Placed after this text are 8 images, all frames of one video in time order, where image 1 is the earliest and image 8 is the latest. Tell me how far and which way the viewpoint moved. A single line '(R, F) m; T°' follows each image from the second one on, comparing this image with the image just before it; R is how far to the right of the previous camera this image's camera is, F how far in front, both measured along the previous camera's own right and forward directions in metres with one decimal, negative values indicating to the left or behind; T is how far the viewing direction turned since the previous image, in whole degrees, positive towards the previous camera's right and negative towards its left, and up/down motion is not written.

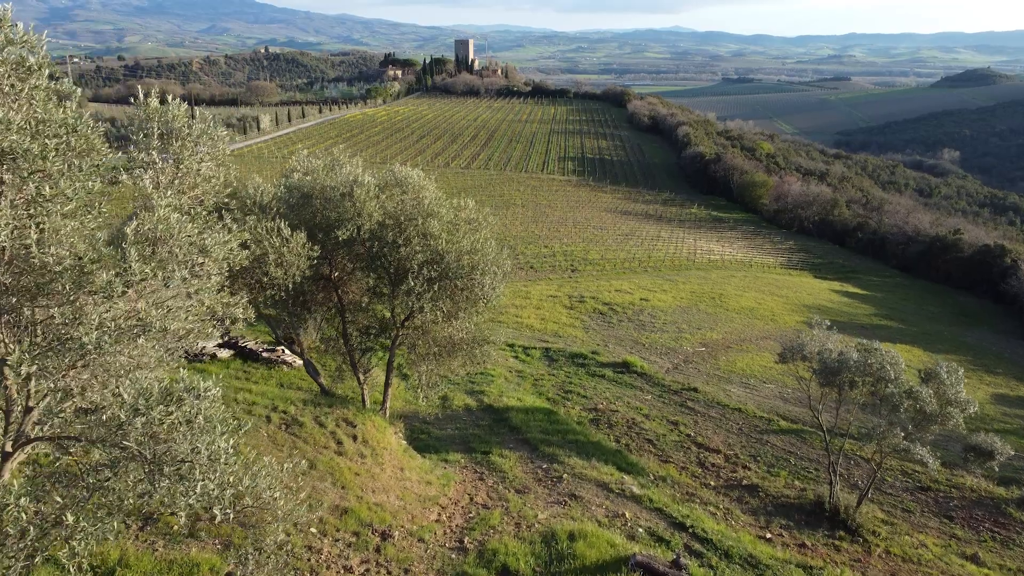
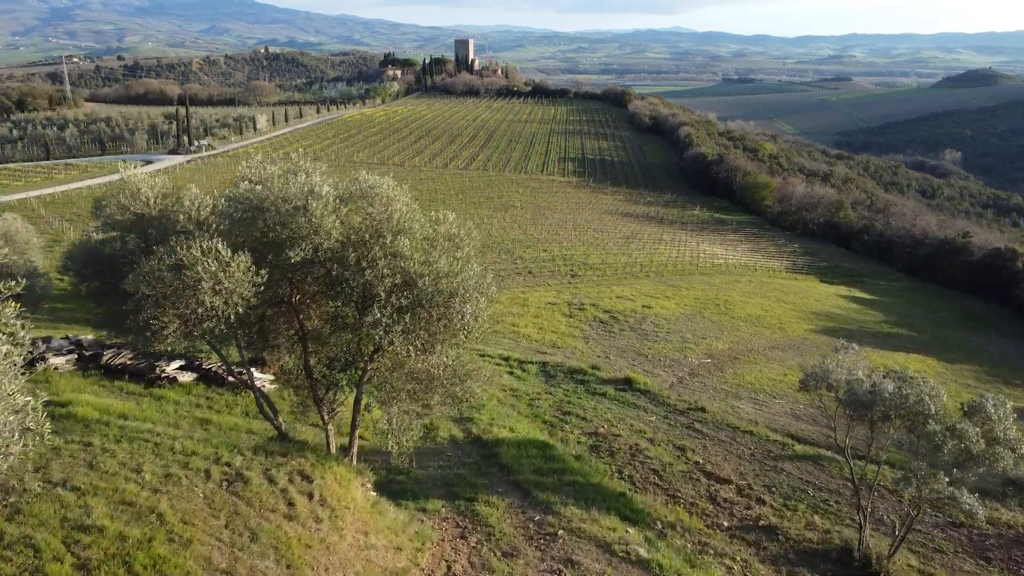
(+0.2, +1.3) m; 0°
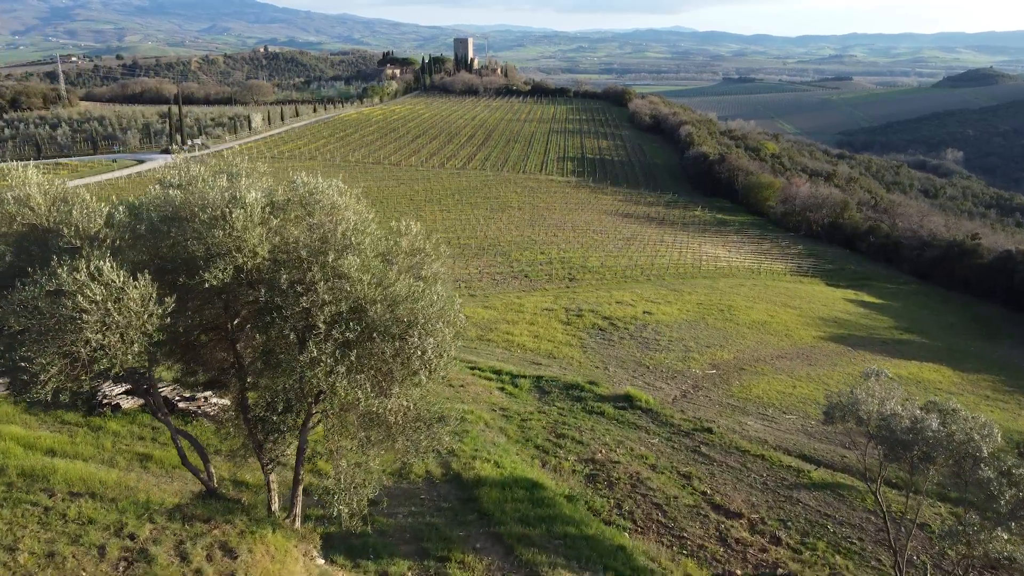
(+0.3, +1.4) m; 0°
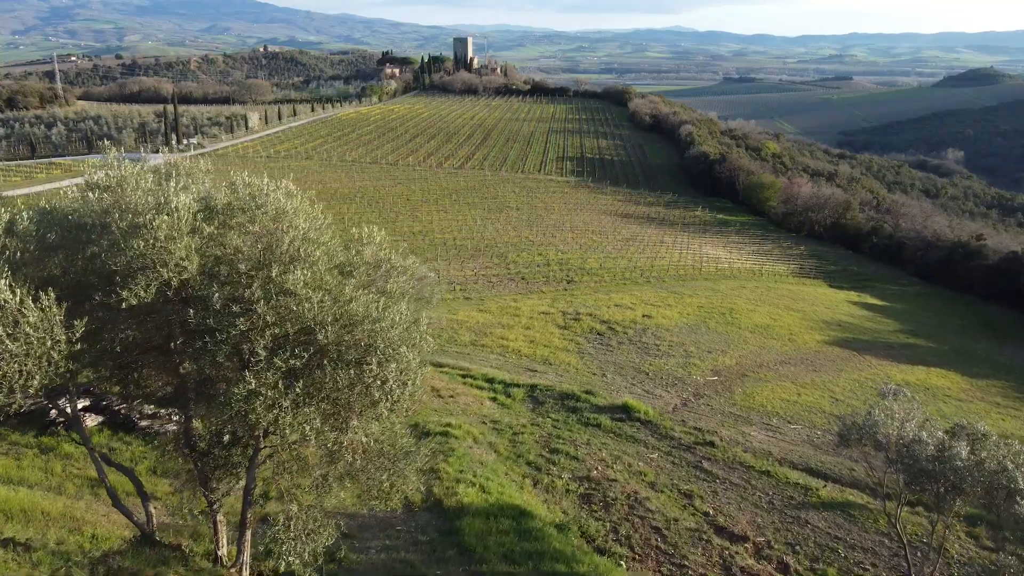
(+0.2, +0.8) m; 0°
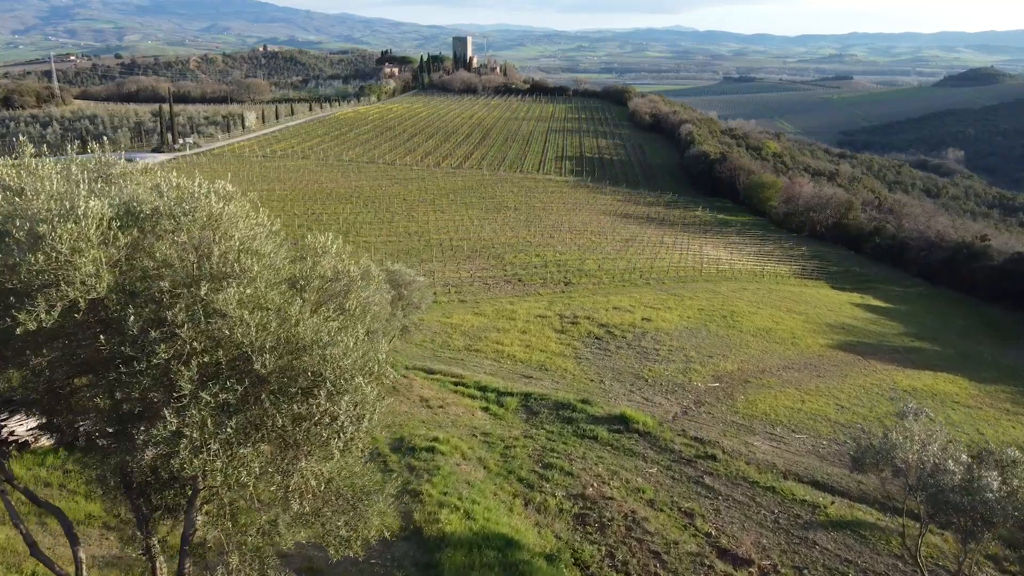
(+0.2, +0.7) m; 0°
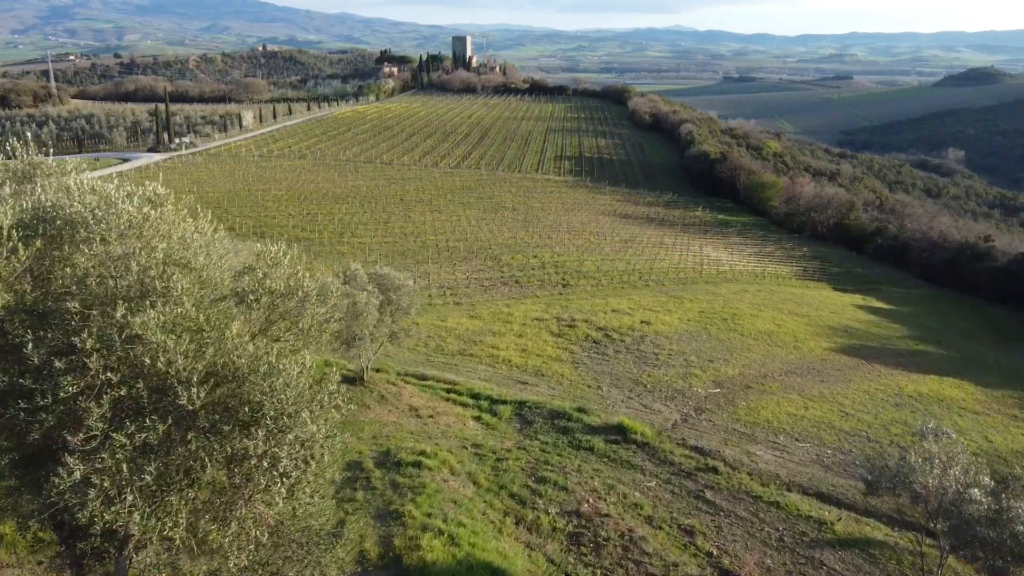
(+0.2, +0.6) m; 0°
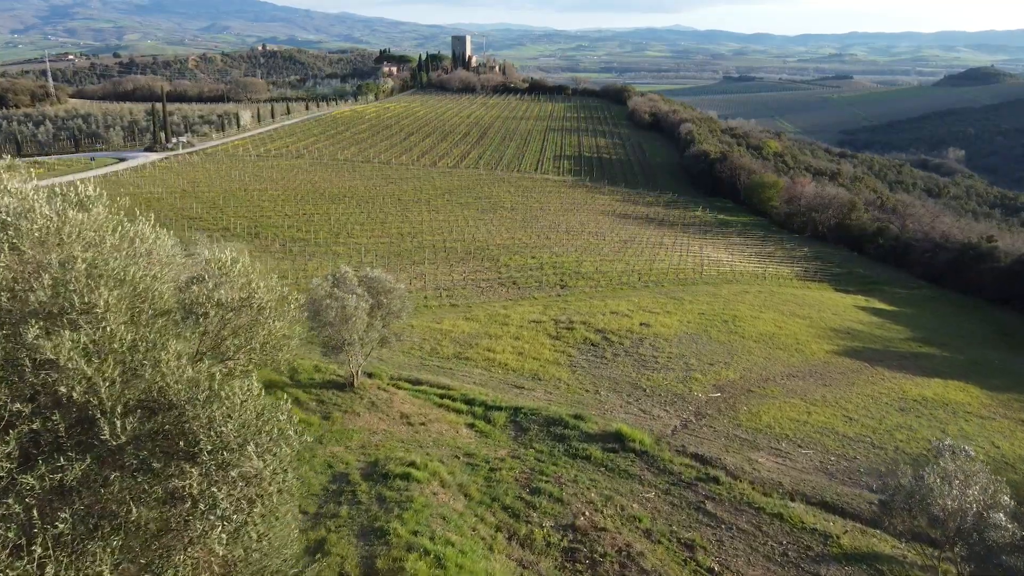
(+0.1, +0.5) m; 0°
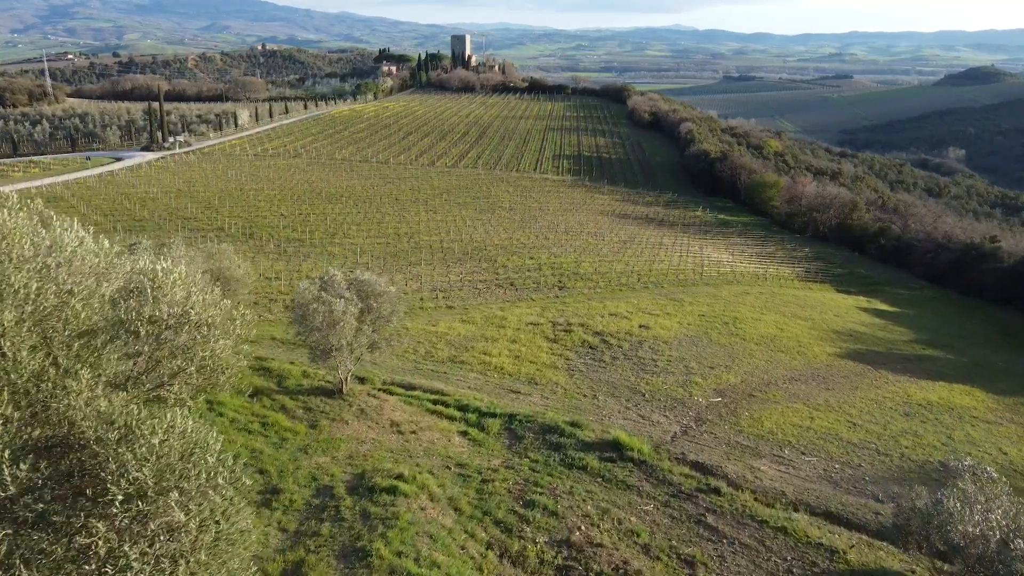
(+0.2, +0.5) m; 0°
